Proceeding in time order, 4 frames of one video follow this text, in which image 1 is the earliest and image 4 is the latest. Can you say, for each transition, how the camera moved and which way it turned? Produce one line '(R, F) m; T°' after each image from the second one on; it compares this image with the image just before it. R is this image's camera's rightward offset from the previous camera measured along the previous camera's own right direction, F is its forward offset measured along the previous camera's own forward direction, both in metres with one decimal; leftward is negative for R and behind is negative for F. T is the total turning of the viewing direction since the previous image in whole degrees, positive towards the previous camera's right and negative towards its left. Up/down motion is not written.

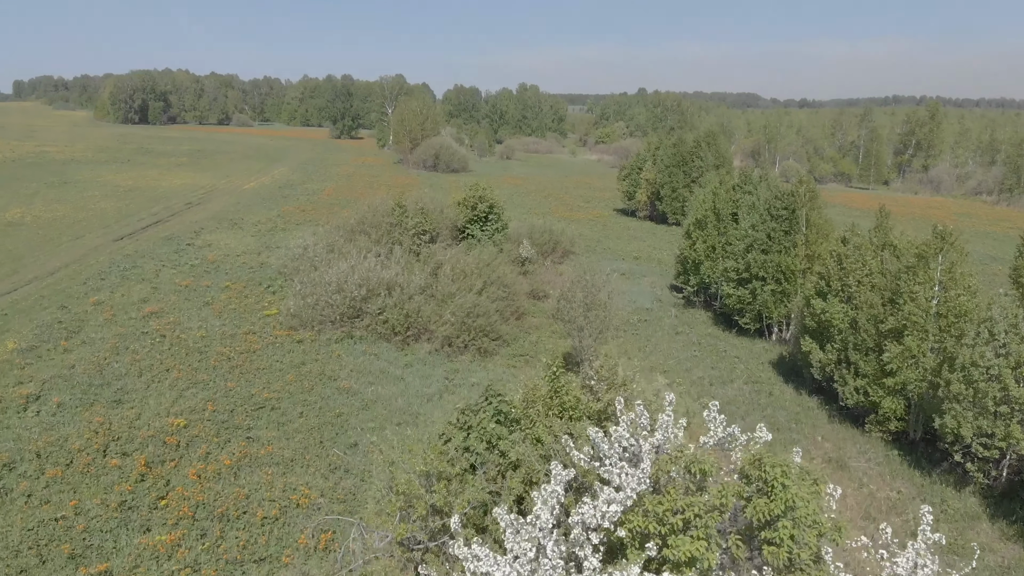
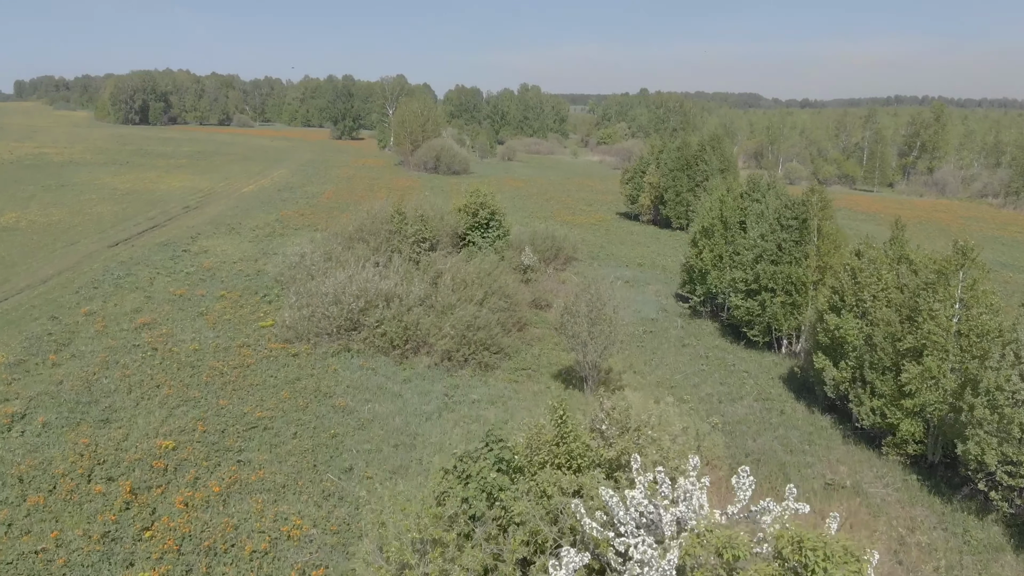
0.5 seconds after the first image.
(0.0, +0.6) m; 0°
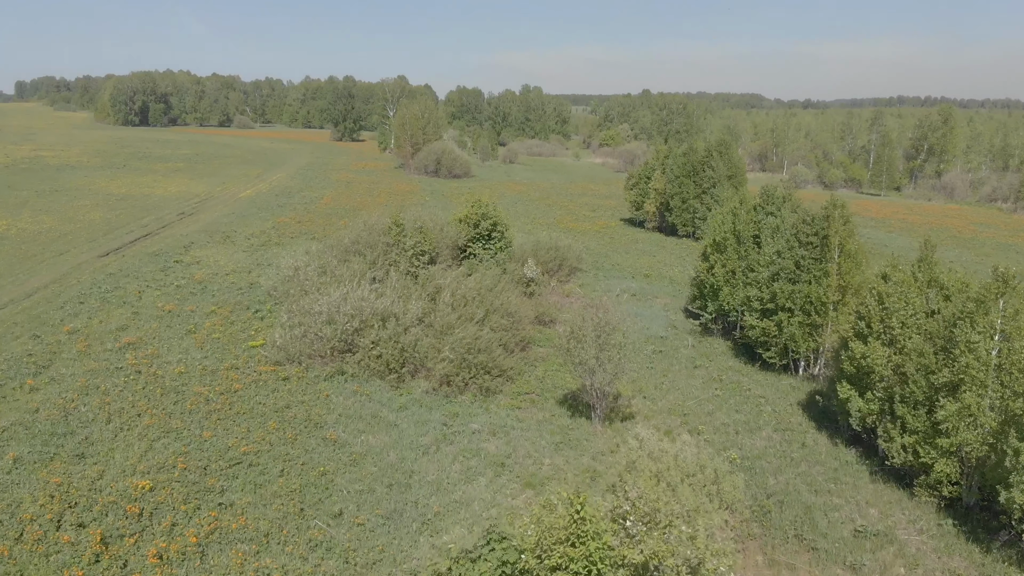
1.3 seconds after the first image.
(0.0, +1.0) m; 0°
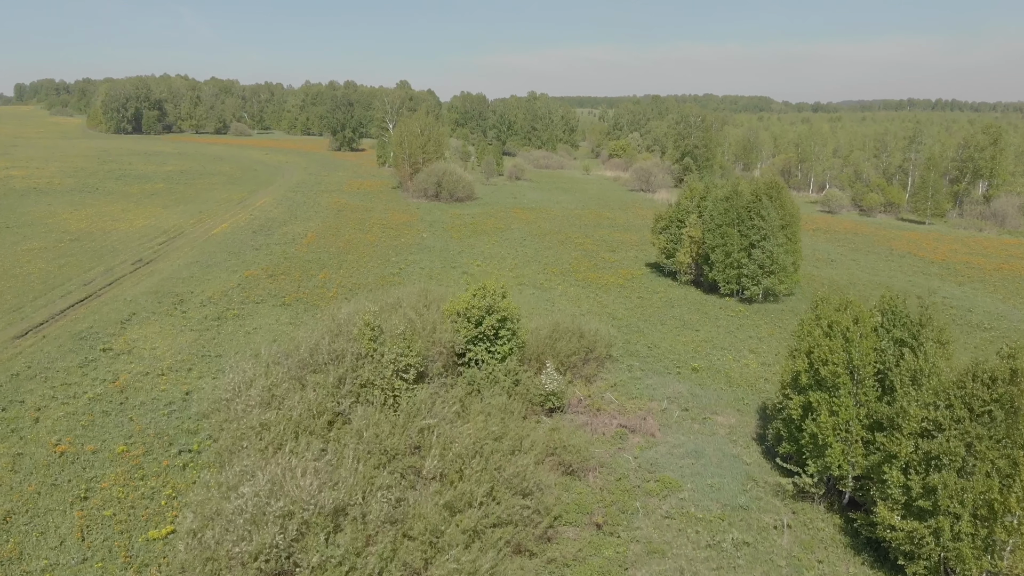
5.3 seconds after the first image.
(-0.2, +6.4) m; 0°
